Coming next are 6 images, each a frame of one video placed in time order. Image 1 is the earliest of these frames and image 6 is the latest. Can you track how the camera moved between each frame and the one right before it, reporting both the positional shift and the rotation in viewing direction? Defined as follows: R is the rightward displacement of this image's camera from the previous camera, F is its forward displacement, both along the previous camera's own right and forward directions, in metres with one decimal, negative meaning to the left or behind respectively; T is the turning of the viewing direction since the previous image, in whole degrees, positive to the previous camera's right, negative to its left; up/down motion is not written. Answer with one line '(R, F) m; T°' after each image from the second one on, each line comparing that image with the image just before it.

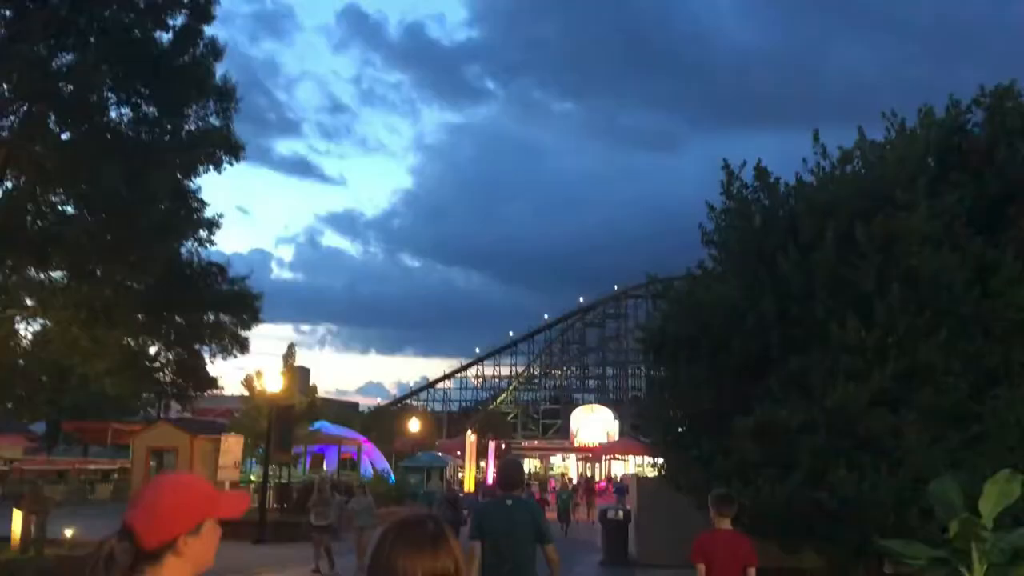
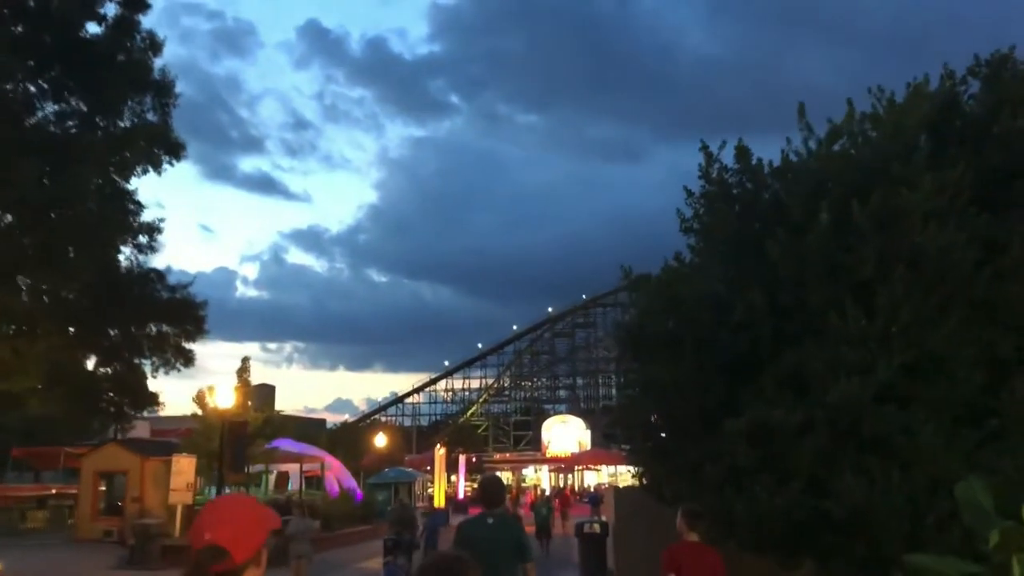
(+0.1, +1.3) m; +2°
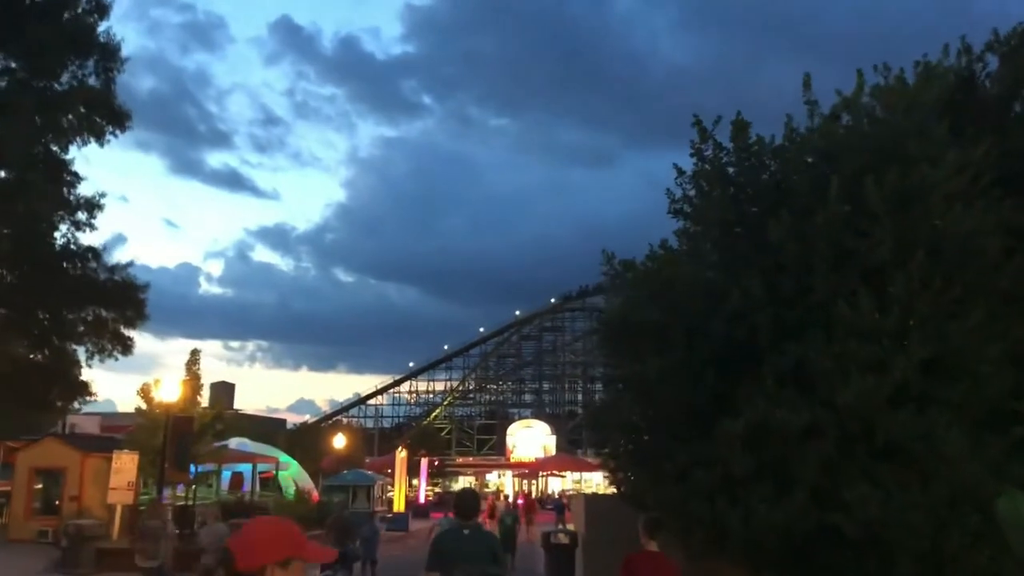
(0.0, +1.4) m; +2°
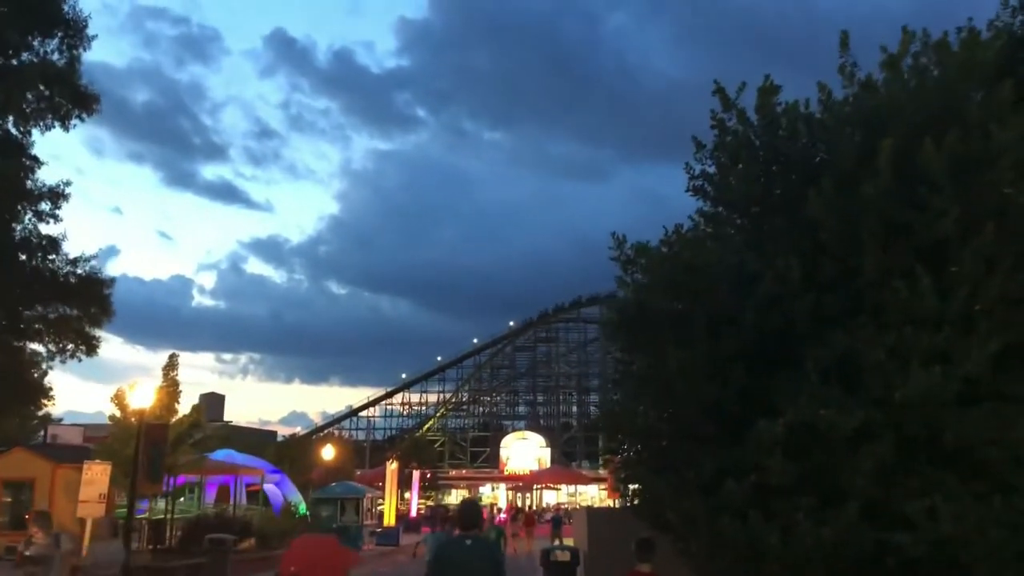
(-0.1, +1.4) m; 0°
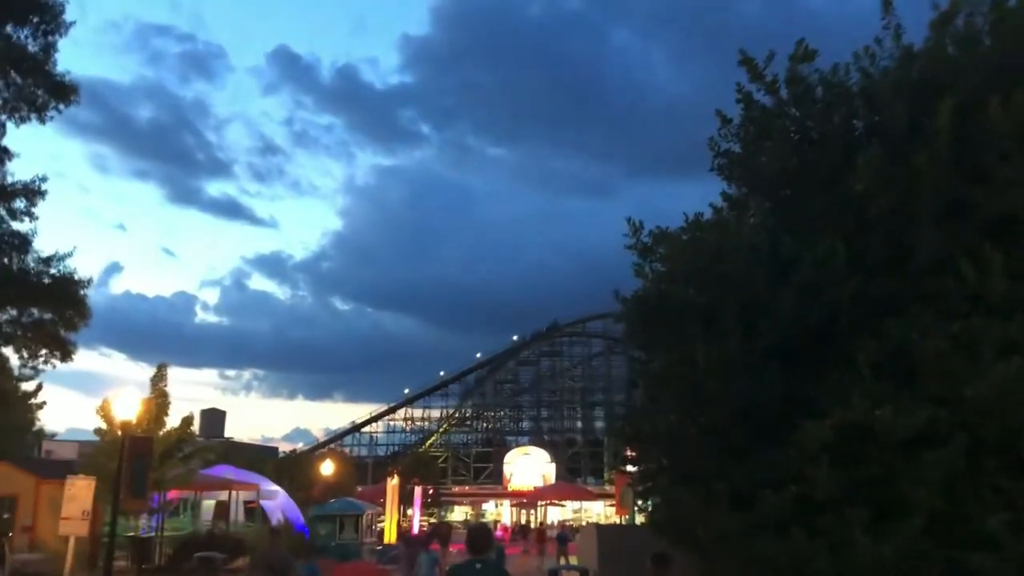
(0.0, +1.1) m; 0°
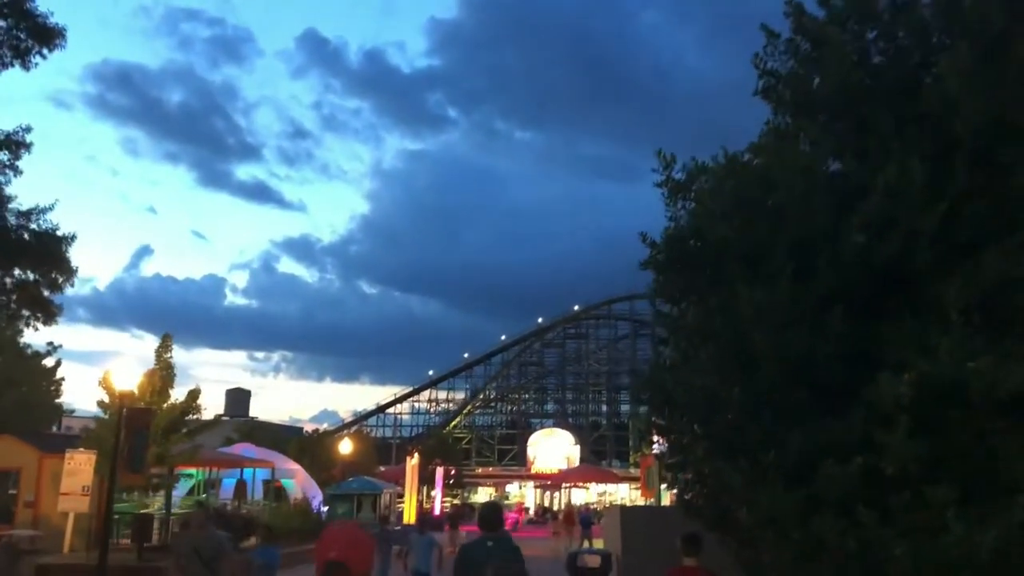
(+0.2, +1.4) m; -2°
